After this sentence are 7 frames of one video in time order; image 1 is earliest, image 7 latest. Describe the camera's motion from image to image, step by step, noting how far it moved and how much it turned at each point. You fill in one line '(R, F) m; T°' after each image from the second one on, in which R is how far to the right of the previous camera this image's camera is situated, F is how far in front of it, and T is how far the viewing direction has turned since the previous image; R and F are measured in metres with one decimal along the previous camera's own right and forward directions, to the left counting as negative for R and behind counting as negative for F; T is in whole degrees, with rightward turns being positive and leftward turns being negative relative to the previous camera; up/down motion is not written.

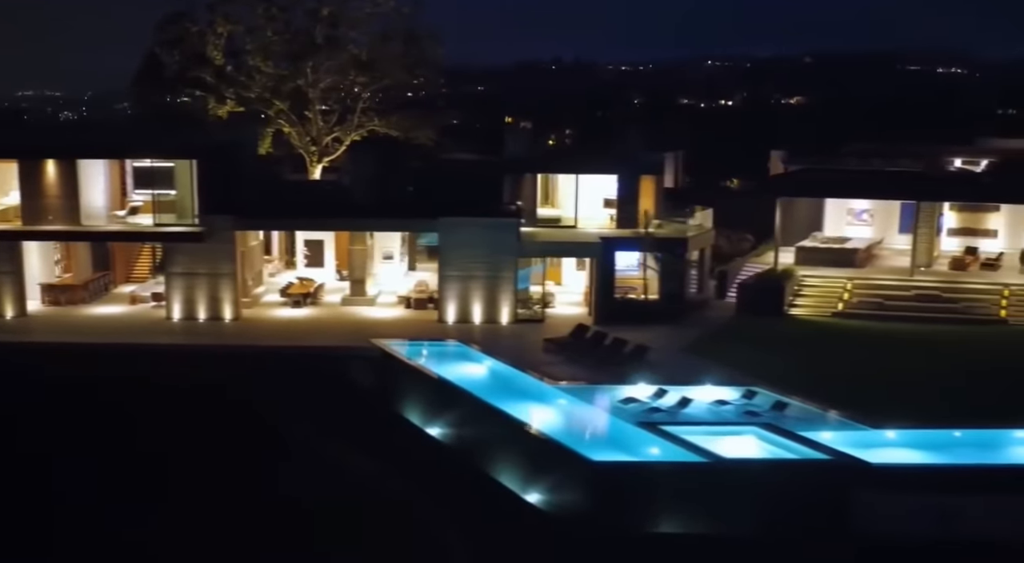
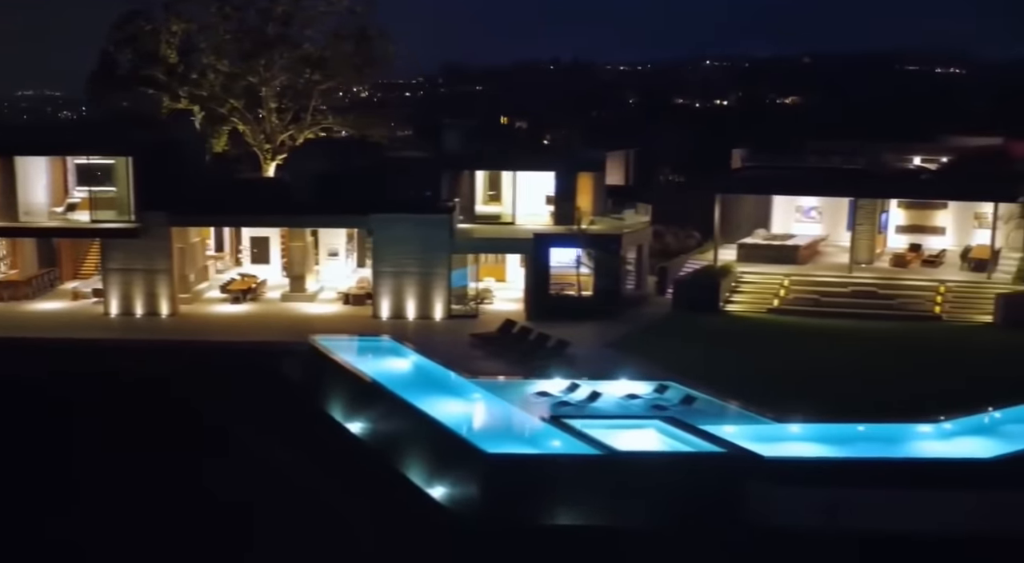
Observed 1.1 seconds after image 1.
(+1.7, -0.1) m; 0°
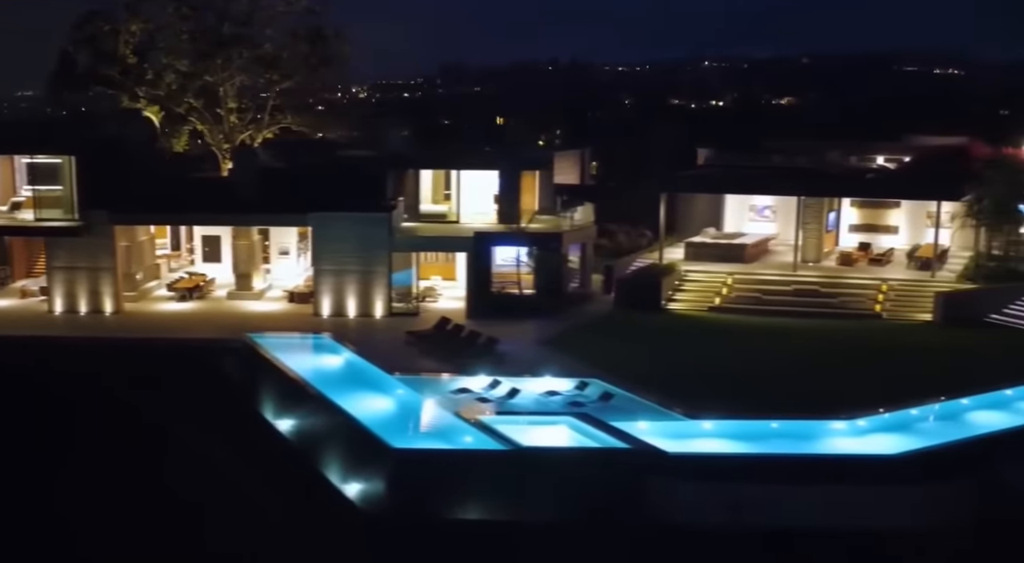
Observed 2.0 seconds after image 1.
(+1.5, -0.1) m; 0°
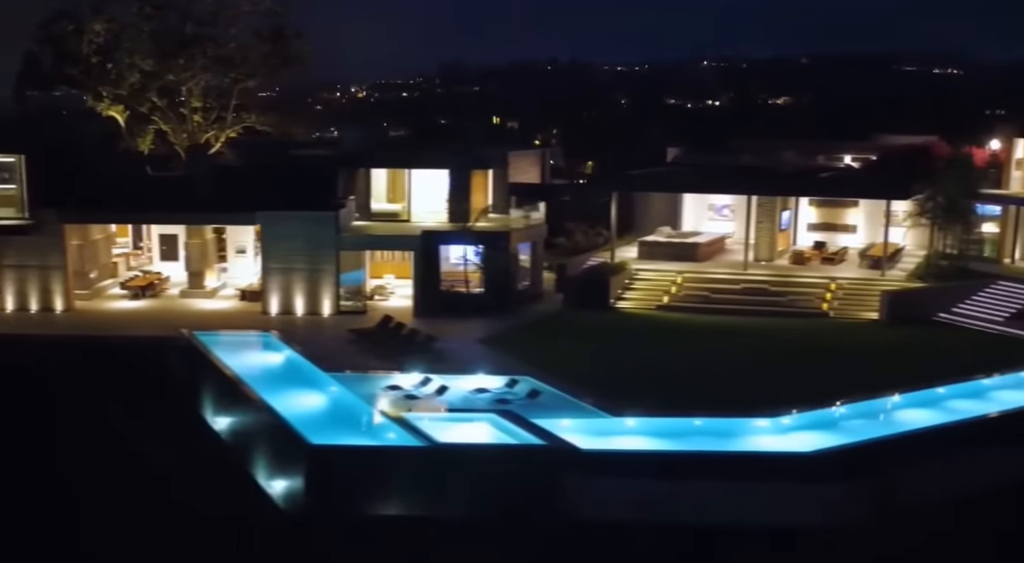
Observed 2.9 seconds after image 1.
(+1.4, -0.1) m; 0°
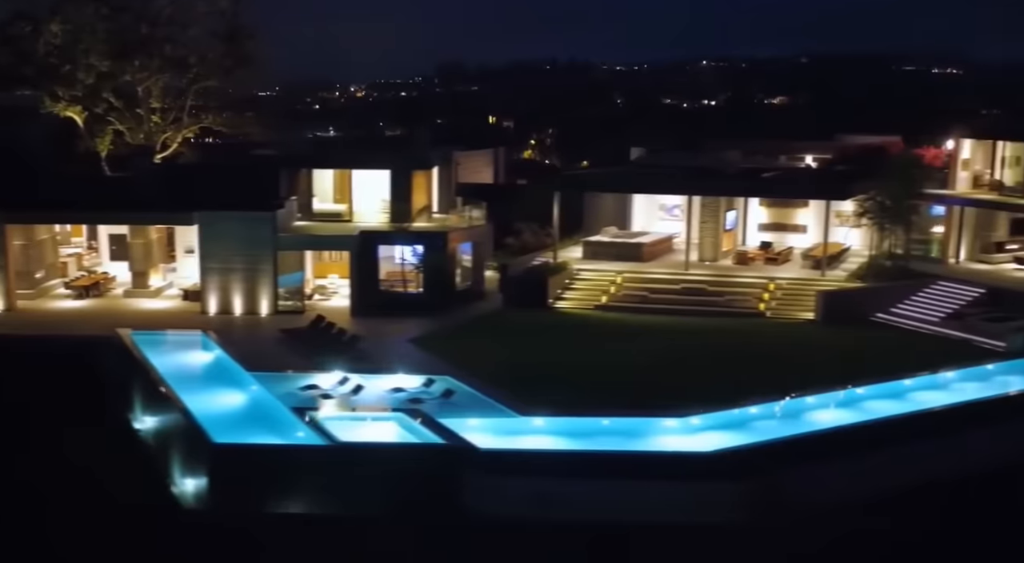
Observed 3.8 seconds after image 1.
(+1.7, -0.1) m; 0°
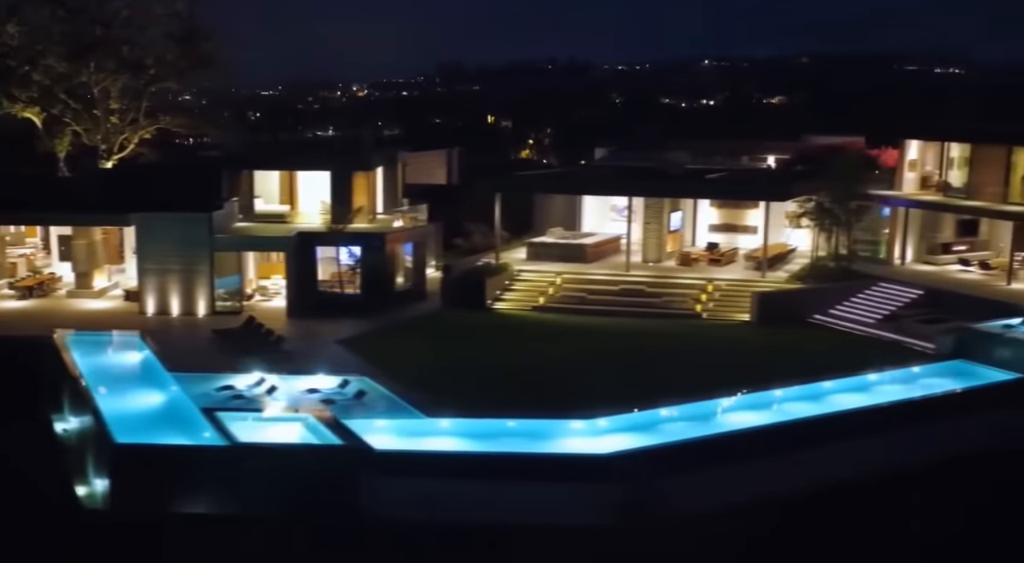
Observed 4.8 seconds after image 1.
(+1.8, 0.0) m; 0°
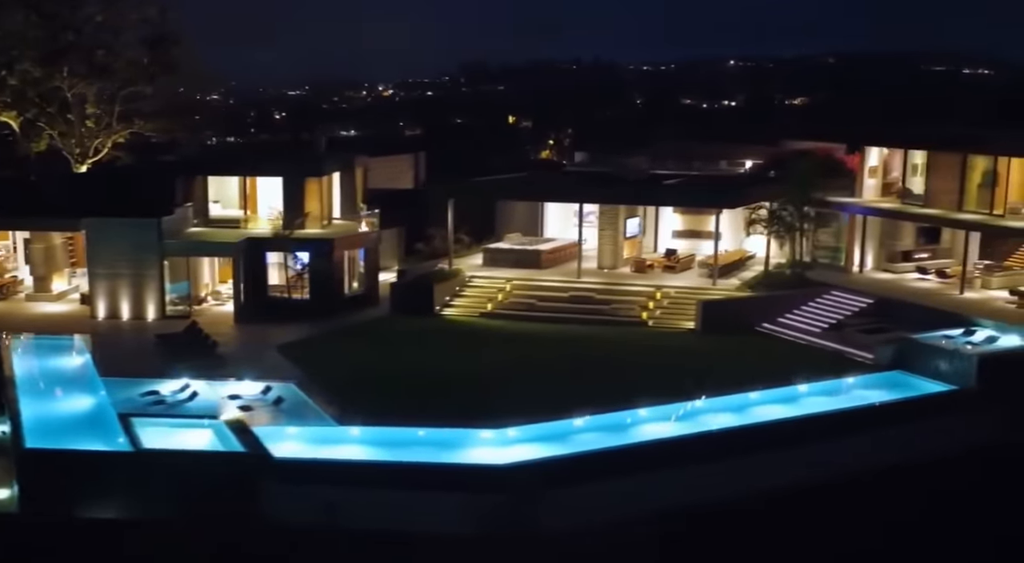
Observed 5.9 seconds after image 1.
(+2.1, 0.0) m; -2°
